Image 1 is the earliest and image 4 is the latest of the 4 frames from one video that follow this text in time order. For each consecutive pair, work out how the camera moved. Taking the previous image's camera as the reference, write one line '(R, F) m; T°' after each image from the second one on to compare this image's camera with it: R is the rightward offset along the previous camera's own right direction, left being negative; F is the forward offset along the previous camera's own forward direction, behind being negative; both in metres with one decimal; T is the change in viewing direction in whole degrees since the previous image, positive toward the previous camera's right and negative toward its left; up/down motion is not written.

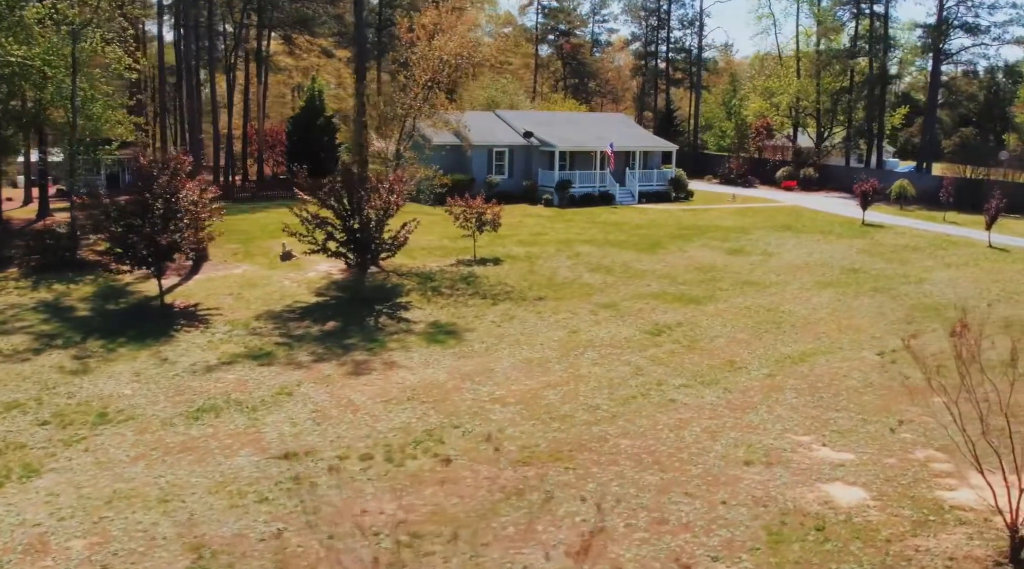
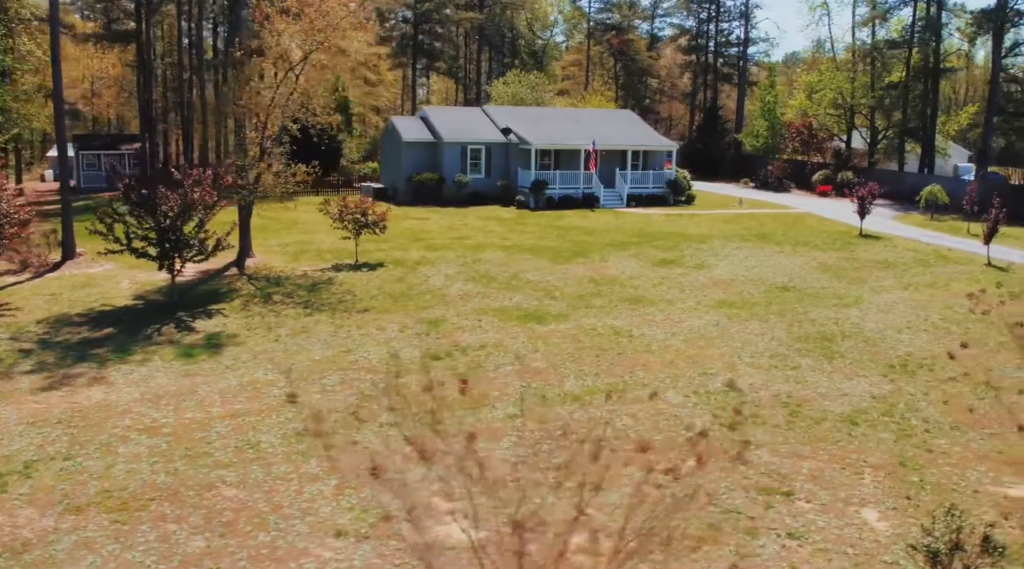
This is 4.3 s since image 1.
(+6.8, +3.2) m; -10°
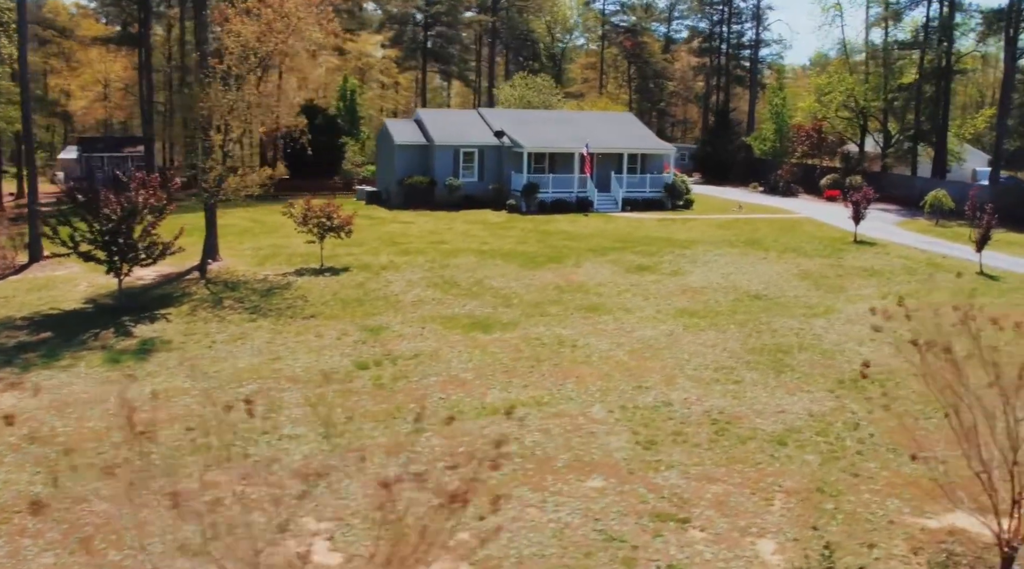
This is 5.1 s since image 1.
(+1.9, +0.6) m; -3°
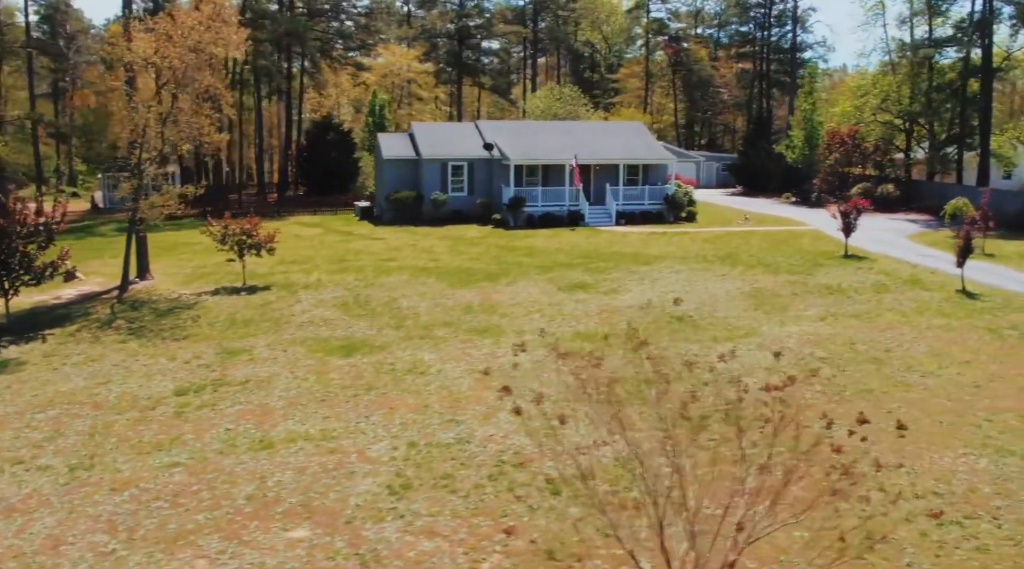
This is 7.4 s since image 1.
(+4.6, +1.6) m; -7°
